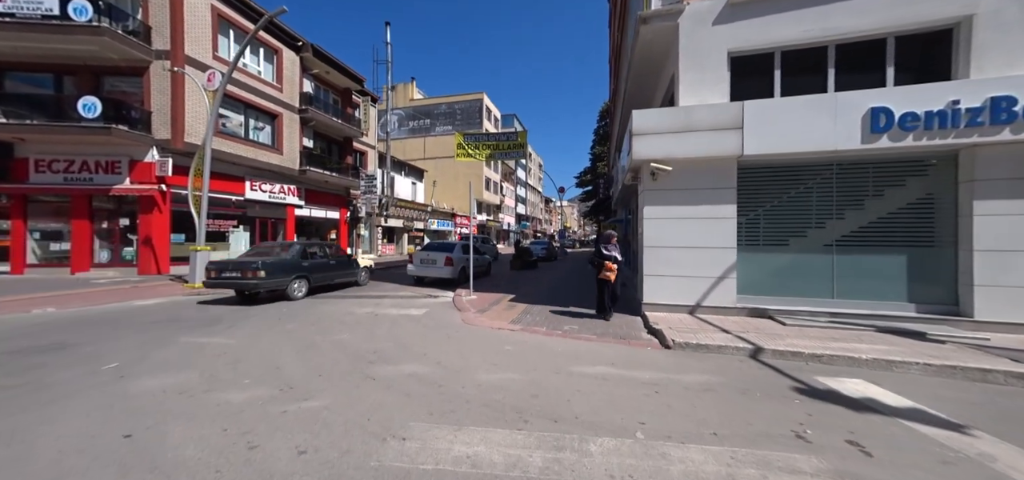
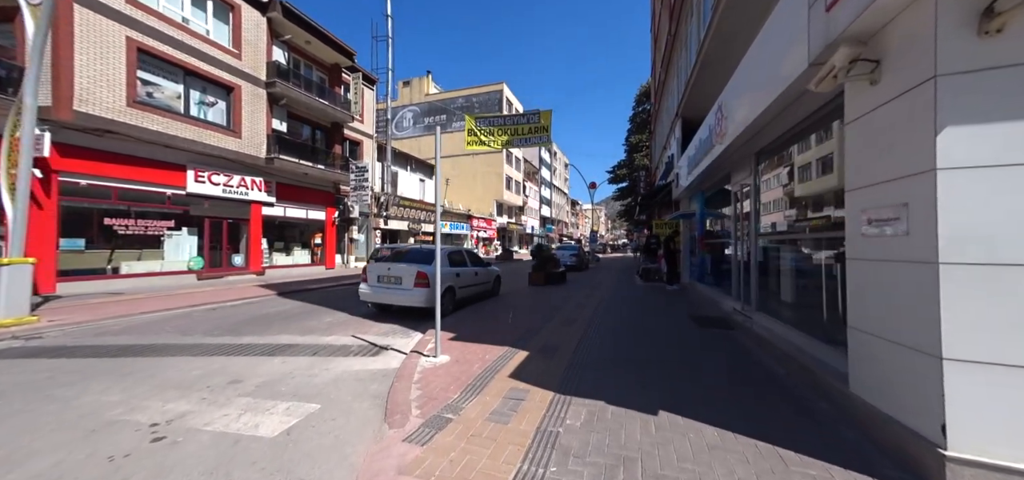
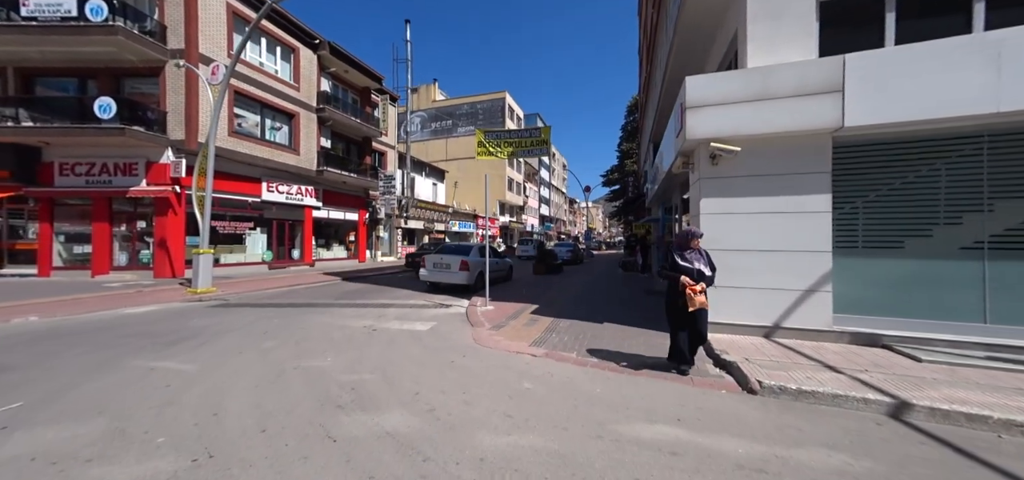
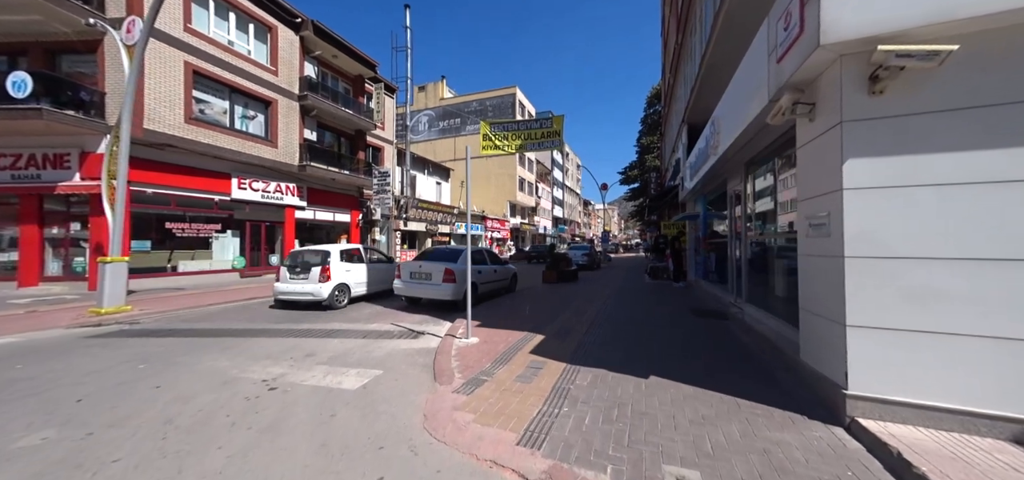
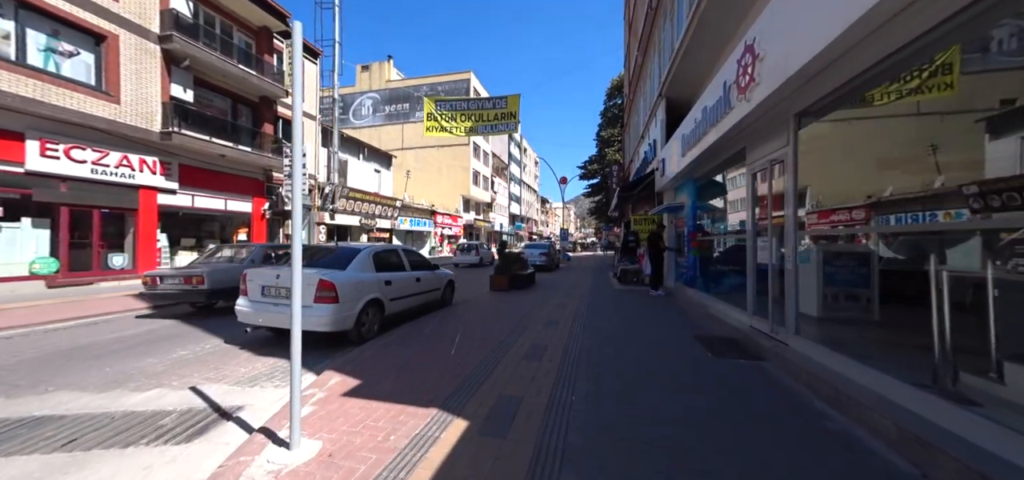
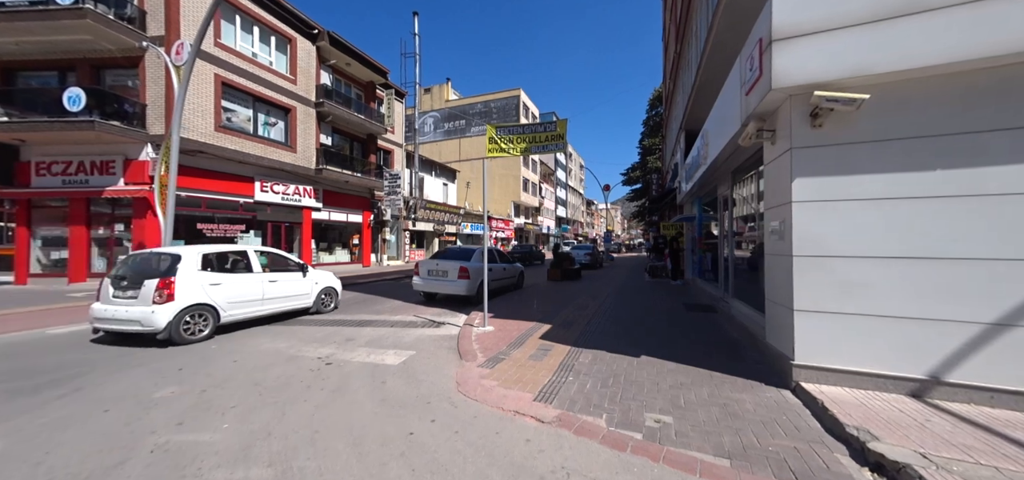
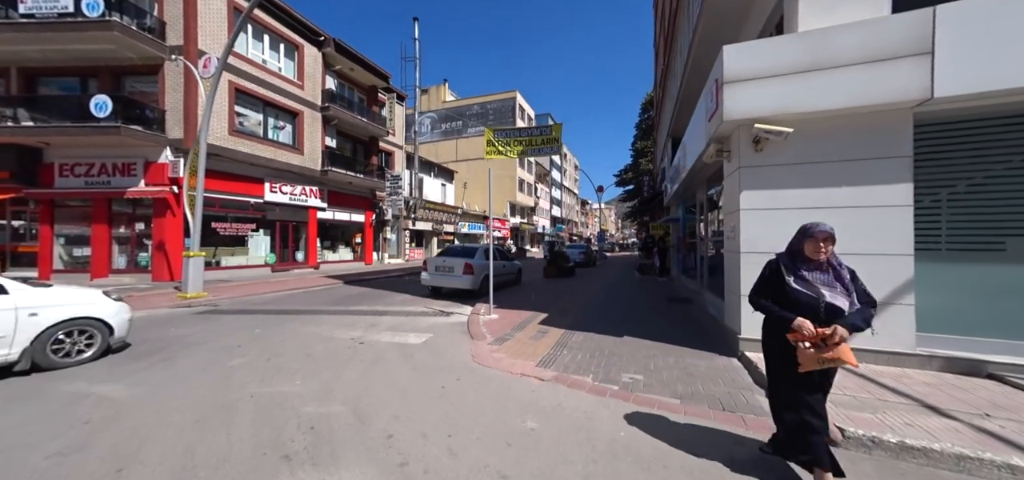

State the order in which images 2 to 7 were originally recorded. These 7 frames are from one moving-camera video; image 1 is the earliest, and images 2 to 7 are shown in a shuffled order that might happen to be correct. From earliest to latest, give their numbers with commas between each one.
3, 7, 6, 4, 2, 5
